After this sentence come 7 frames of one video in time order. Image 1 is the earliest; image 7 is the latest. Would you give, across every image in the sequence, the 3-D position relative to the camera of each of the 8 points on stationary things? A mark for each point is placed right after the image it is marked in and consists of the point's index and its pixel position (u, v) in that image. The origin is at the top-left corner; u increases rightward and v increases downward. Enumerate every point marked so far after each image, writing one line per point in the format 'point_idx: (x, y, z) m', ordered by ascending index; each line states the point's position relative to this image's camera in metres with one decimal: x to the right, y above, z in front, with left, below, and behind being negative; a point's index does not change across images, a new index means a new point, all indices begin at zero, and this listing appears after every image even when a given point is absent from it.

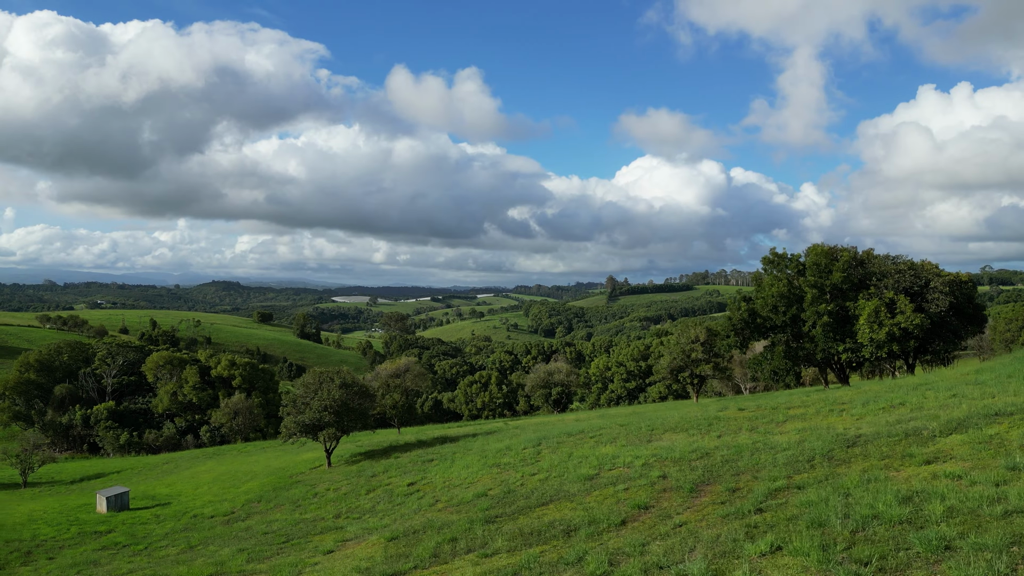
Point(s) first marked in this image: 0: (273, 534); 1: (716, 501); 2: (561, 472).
0: (-8.7, -9.0, +16.8) m
1: (+4.3, -4.4, +9.5) m
2: (+1.7, -6.2, +15.4) m
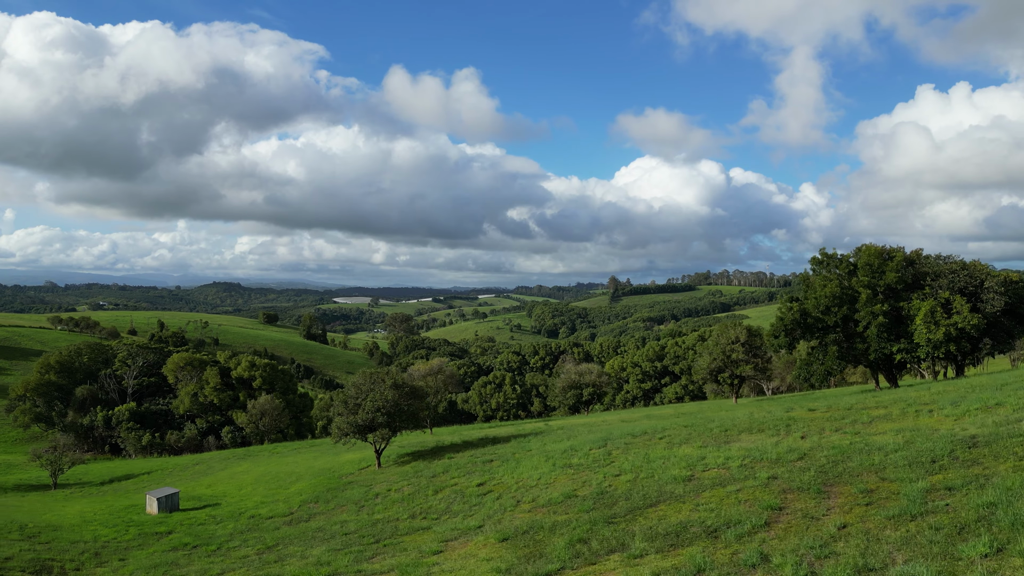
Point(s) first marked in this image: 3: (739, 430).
0: (-5.8, -9.0, +16.8) m
1: (+7.2, -4.4, +9.5) m
2: (+4.6, -6.2, +15.4) m
3: (+9.1, -5.7, +18.5) m
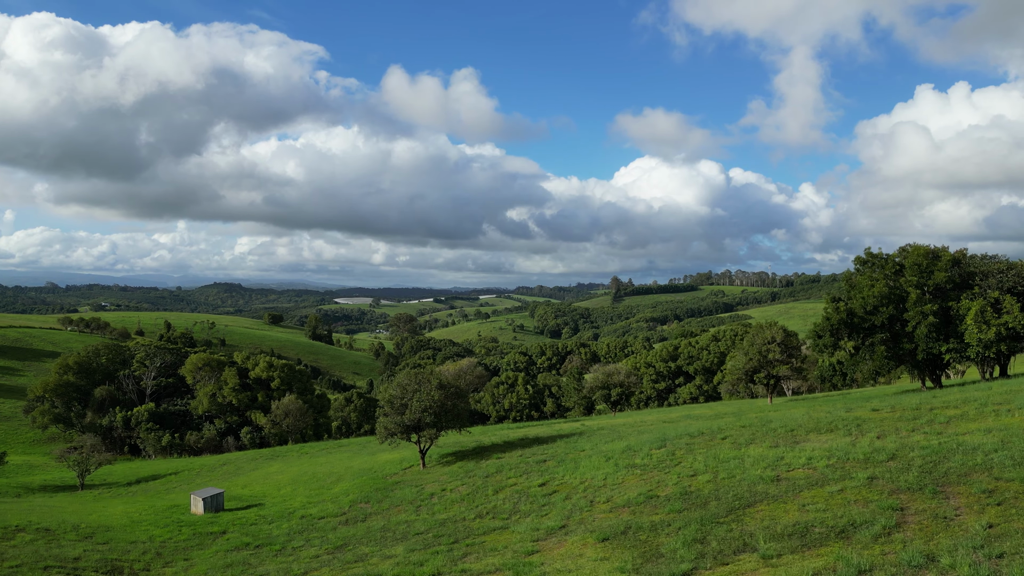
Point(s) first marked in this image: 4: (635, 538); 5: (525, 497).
0: (-3.1, -9.0, +16.8) m
1: (+9.8, -4.4, +9.4) m
2: (+7.2, -6.2, +15.4) m
3: (+11.8, -5.7, +18.4) m
4: (+3.1, -6.3, +11.5) m
5: (+0.5, -8.6, +18.8) m
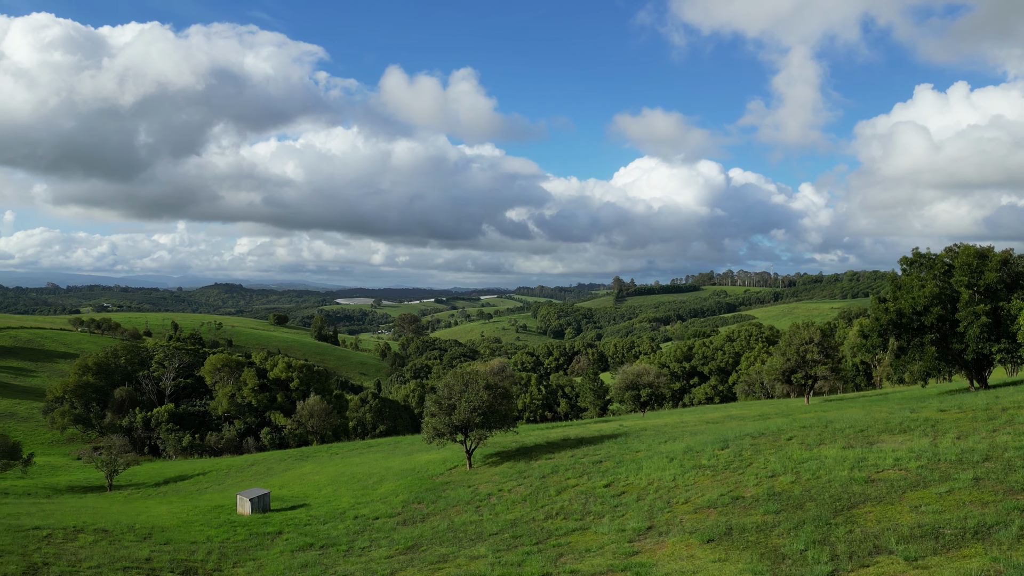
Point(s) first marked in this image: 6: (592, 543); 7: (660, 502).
0: (-0.4, -9.1, +16.8) m
1: (+12.5, -4.4, +9.4) m
2: (+9.9, -6.2, +15.4) m
3: (+14.5, -5.7, +18.4) m
4: (+5.8, -6.3, +11.4) m
5: (+3.3, -8.6, +18.8) m
6: (+2.4, -7.8, +14.1) m
7: (+5.3, -7.7, +16.4) m
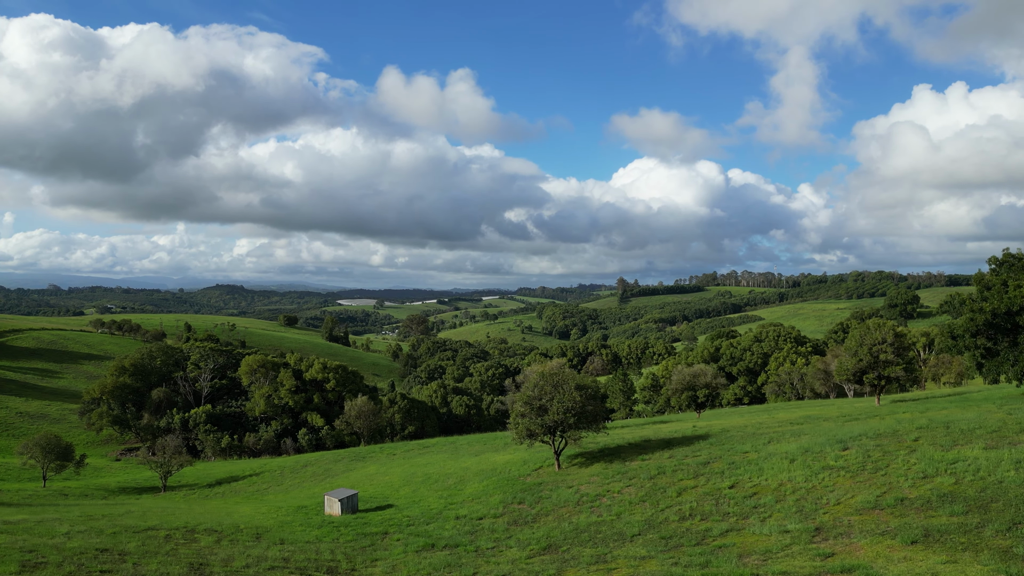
0: (+4.9, -9.1, +16.9) m
1: (+17.7, -4.4, +9.4) m
2: (+15.2, -6.2, +15.3) m
3: (+19.8, -5.7, +18.4) m
4: (+11.0, -6.3, +11.4) m
5: (+8.5, -8.6, +18.8) m
6: (+7.7, -7.9, +14.1) m
7: (+10.5, -7.7, +16.4) m
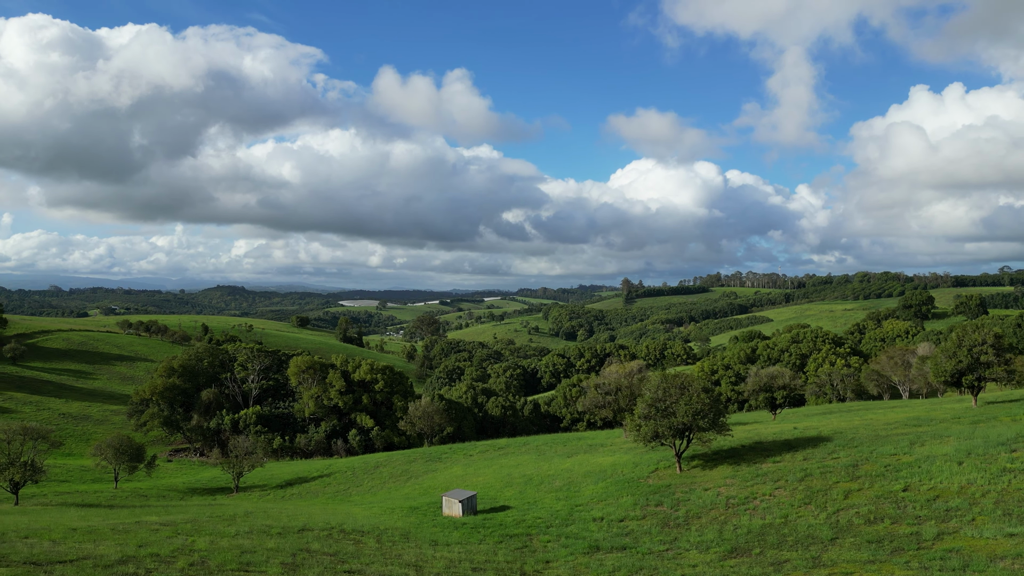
0: (+12.0, -9.2, +16.8) m
1: (+24.9, -4.5, +9.3) m
2: (+22.4, -6.3, +15.2) m
3: (+27.0, -5.8, +18.2) m
4: (+18.2, -6.4, +11.4) m
5: (+15.7, -8.7, +18.7) m
6: (+14.9, -7.9, +14.0) m
7: (+17.7, -7.8, +16.3) m
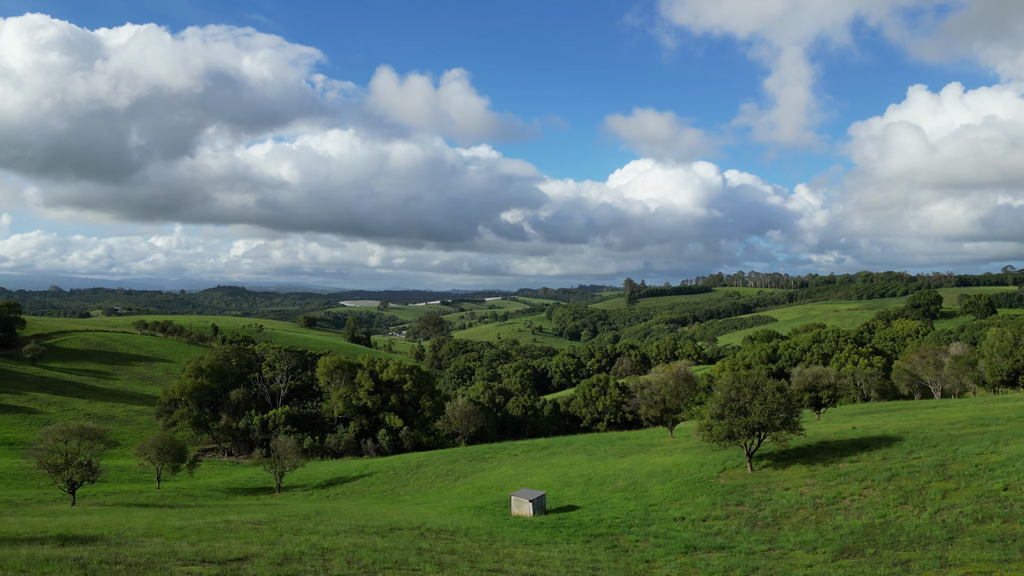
0: (+16.2, -9.1, +16.8) m
1: (+29.0, -4.4, +9.2) m
2: (+26.6, -6.2, +15.2) m
3: (+31.2, -5.8, +18.2) m
4: (+22.4, -6.3, +11.3) m
5: (+19.9, -8.7, +18.7) m
6: (+19.0, -7.9, +14.0) m
7: (+21.9, -7.8, +16.3) m
